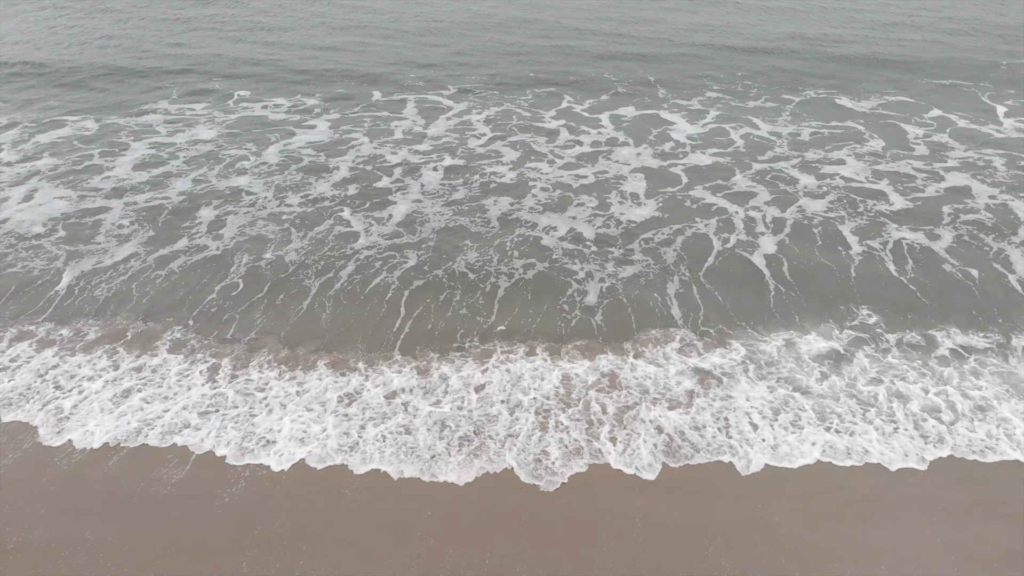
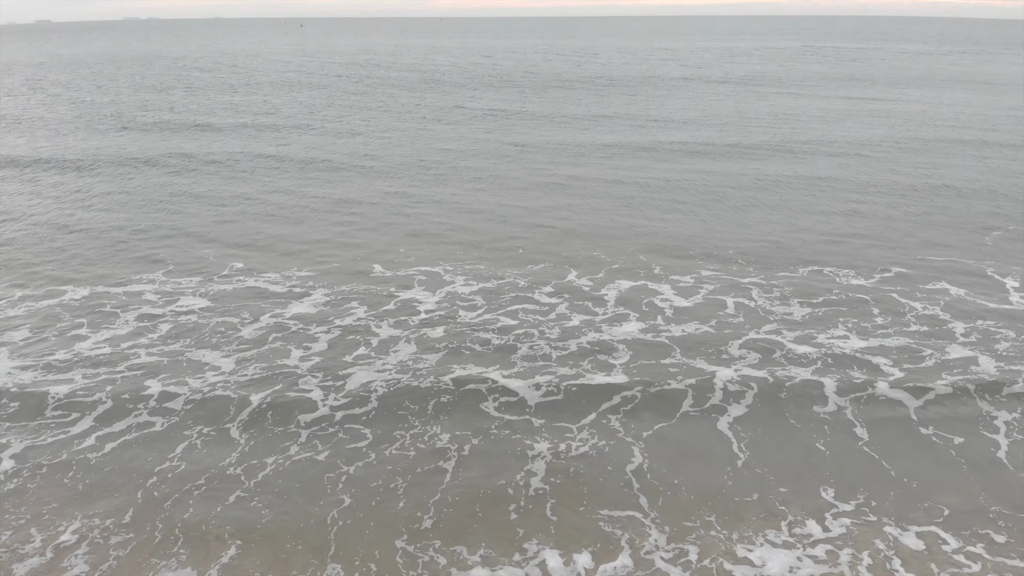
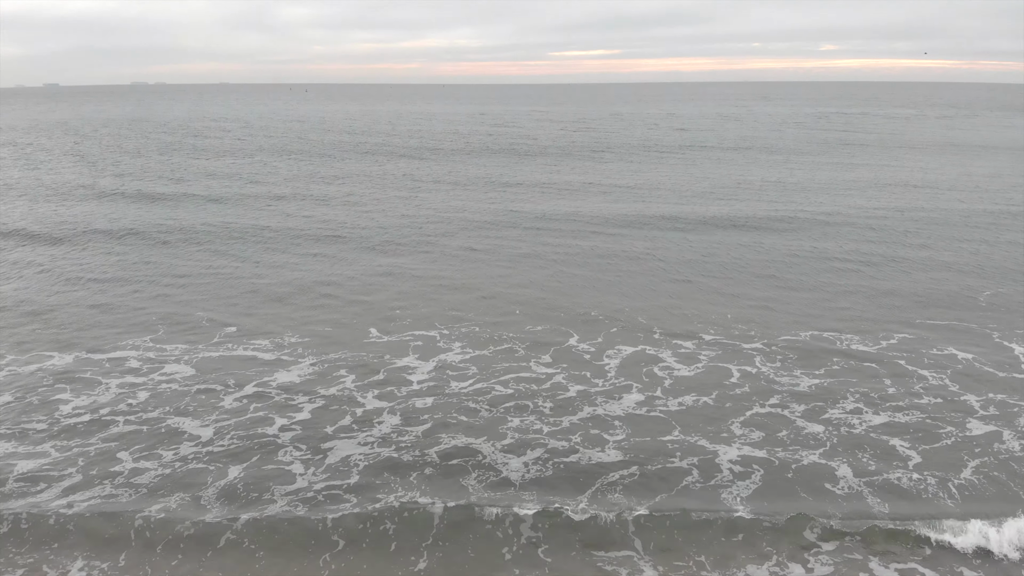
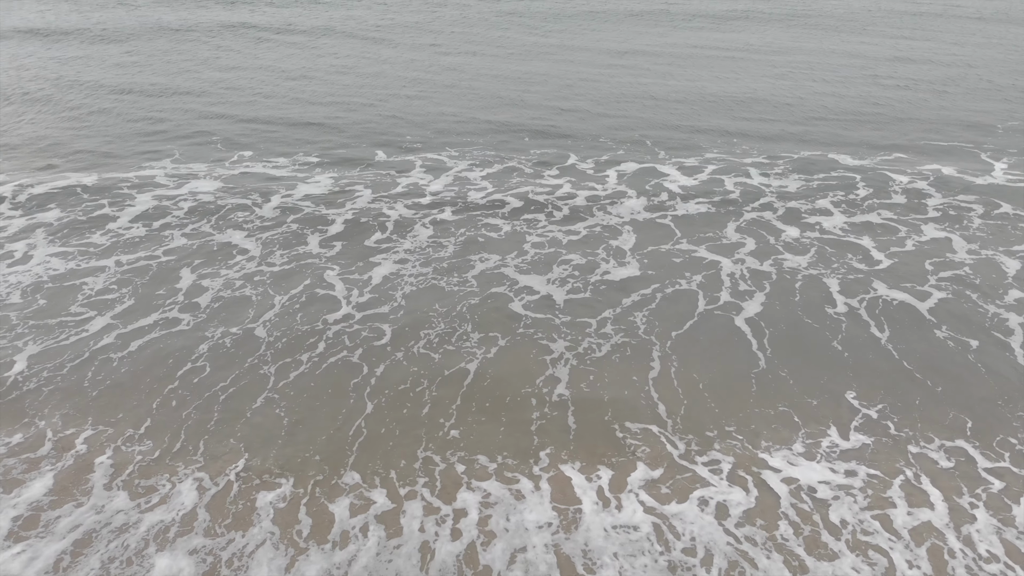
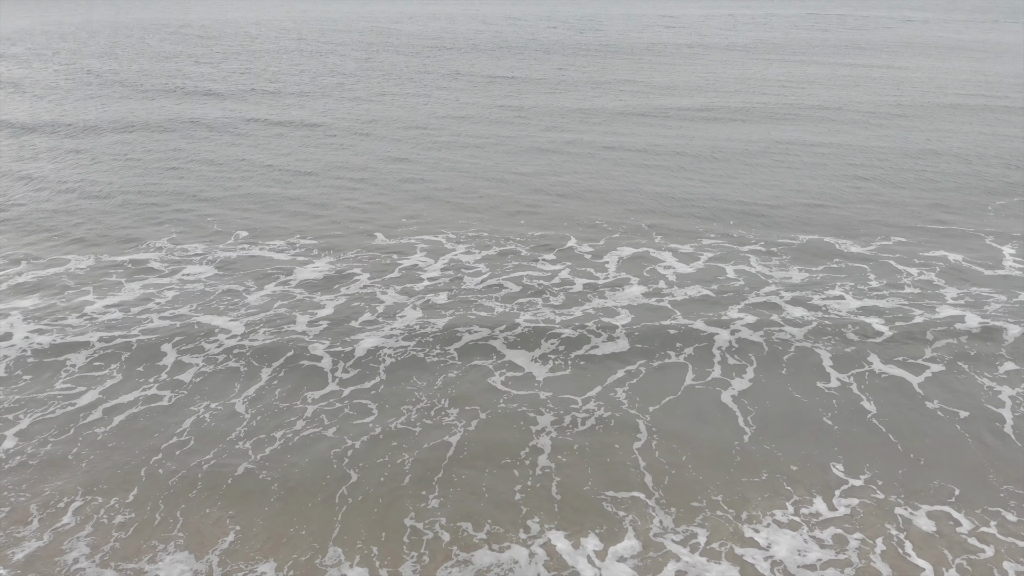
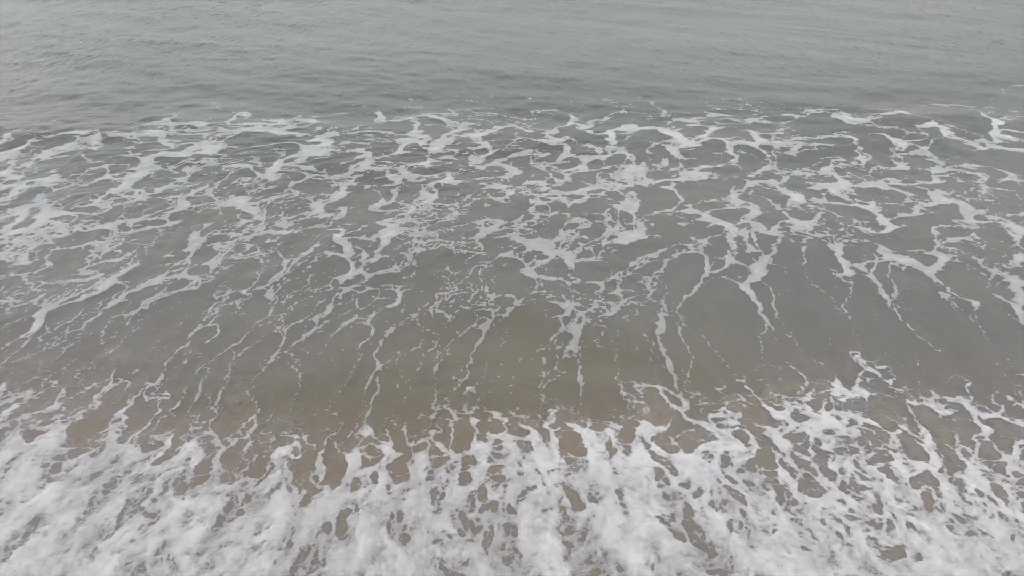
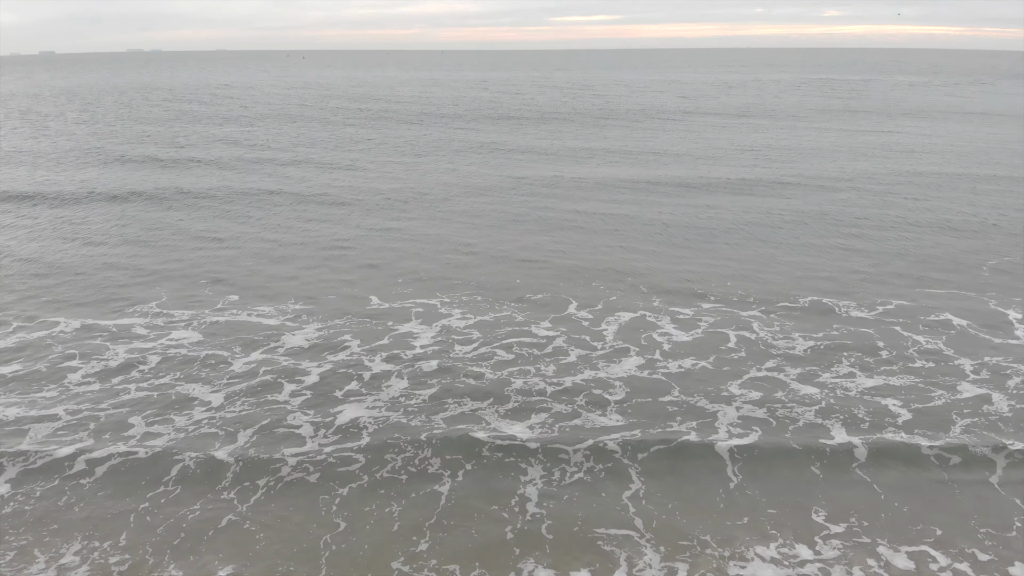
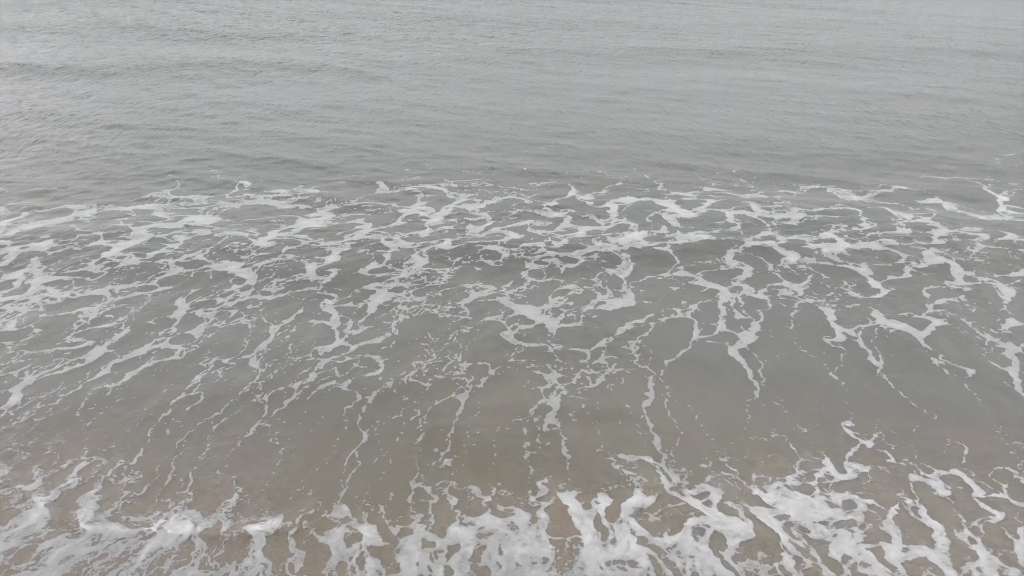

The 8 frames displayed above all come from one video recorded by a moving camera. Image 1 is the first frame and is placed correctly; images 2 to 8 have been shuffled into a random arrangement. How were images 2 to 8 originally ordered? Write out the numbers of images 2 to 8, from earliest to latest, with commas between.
6, 4, 8, 5, 2, 7, 3
